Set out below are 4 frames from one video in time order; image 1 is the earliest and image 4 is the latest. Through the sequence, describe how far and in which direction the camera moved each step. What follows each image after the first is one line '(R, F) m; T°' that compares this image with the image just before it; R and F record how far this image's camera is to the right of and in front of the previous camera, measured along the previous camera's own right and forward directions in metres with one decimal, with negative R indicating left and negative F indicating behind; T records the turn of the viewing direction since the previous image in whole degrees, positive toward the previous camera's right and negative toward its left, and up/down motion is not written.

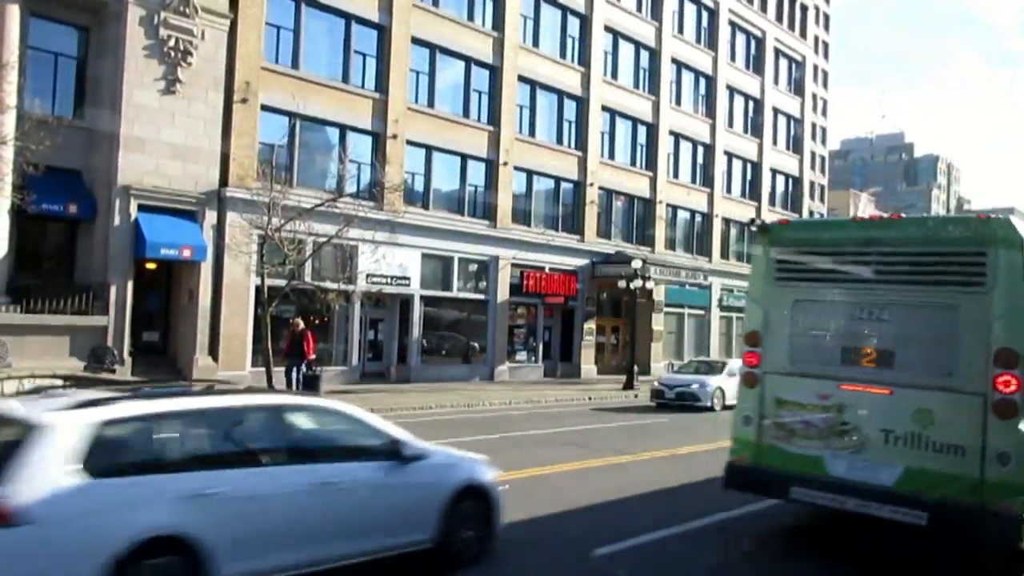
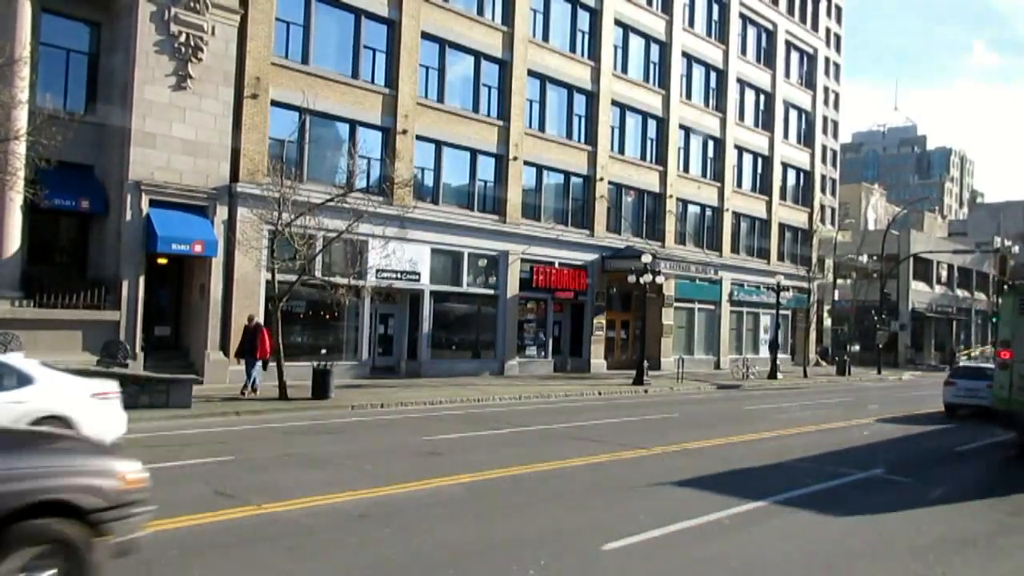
(-0.1, +0.1) m; -1°
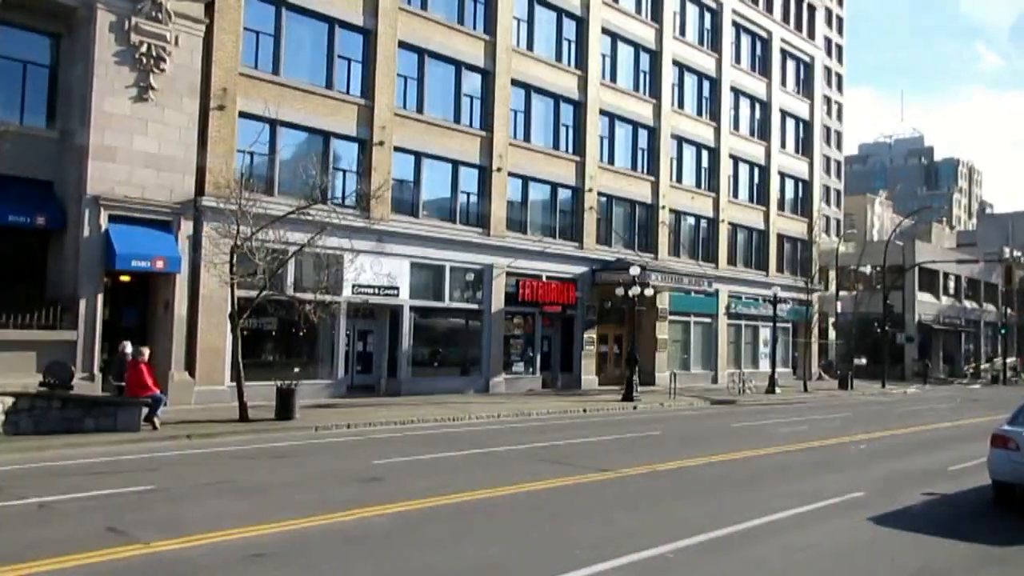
(+1.4, +1.5) m; 0°
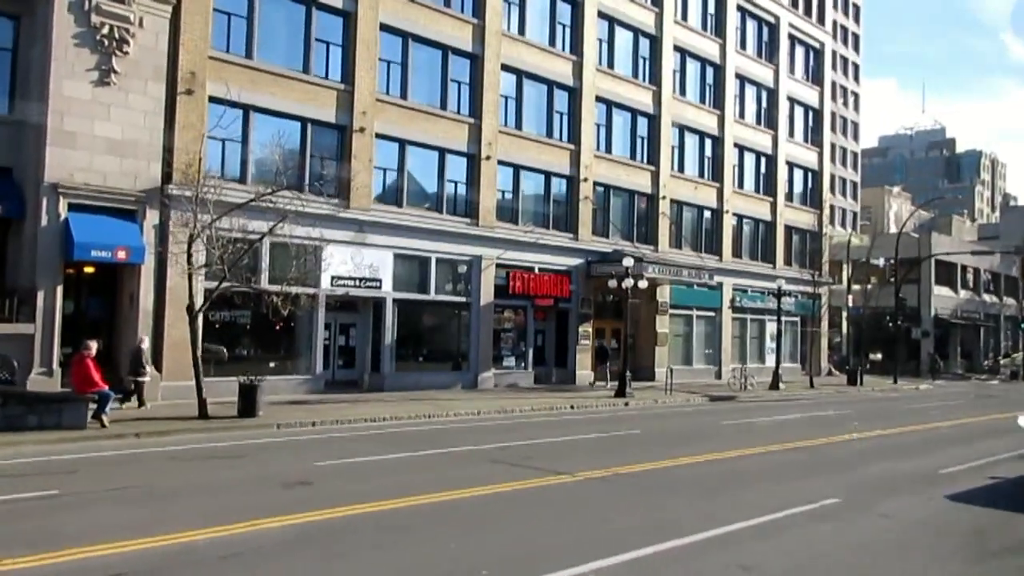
(+3.9, +3.9) m; -1°
